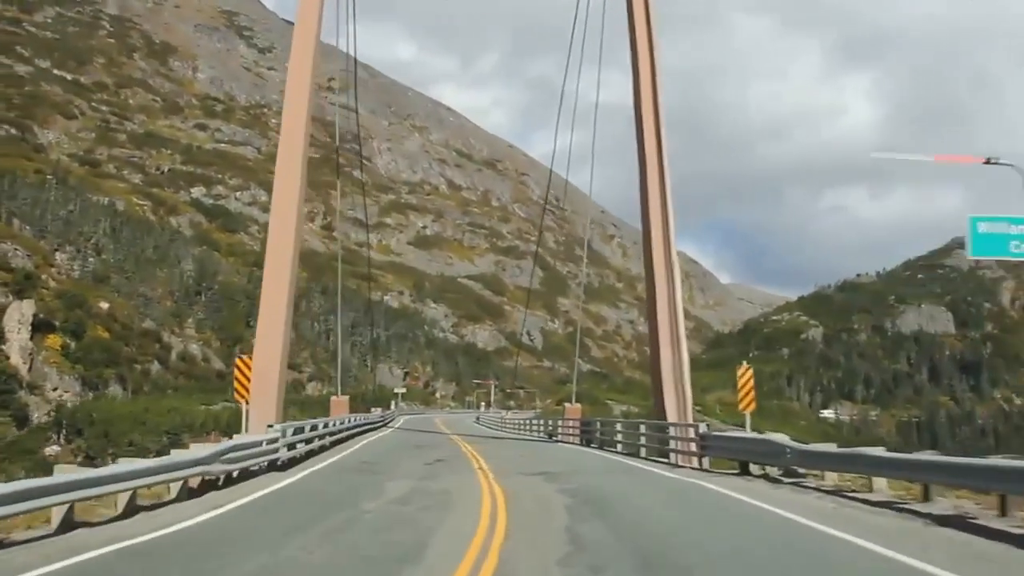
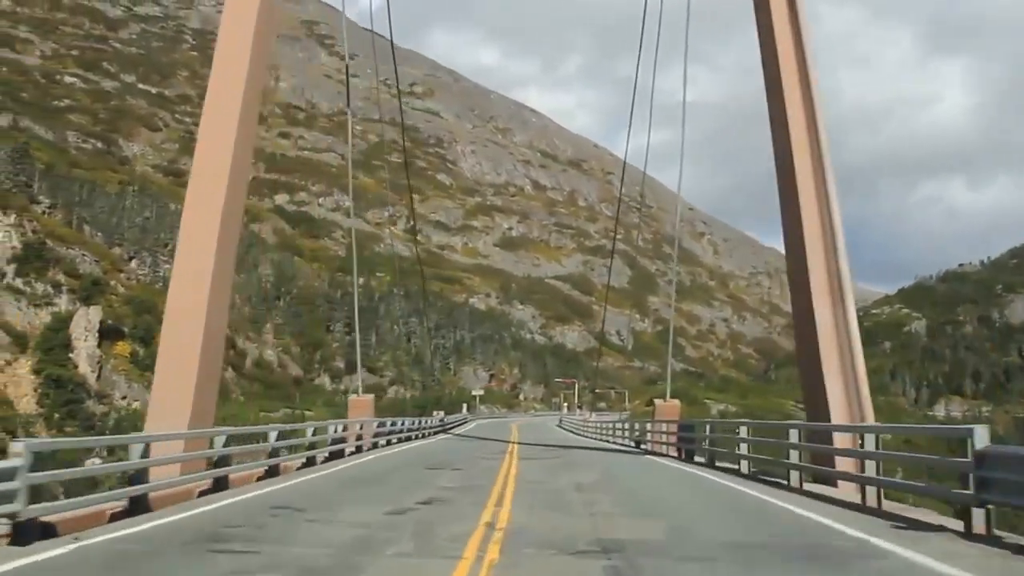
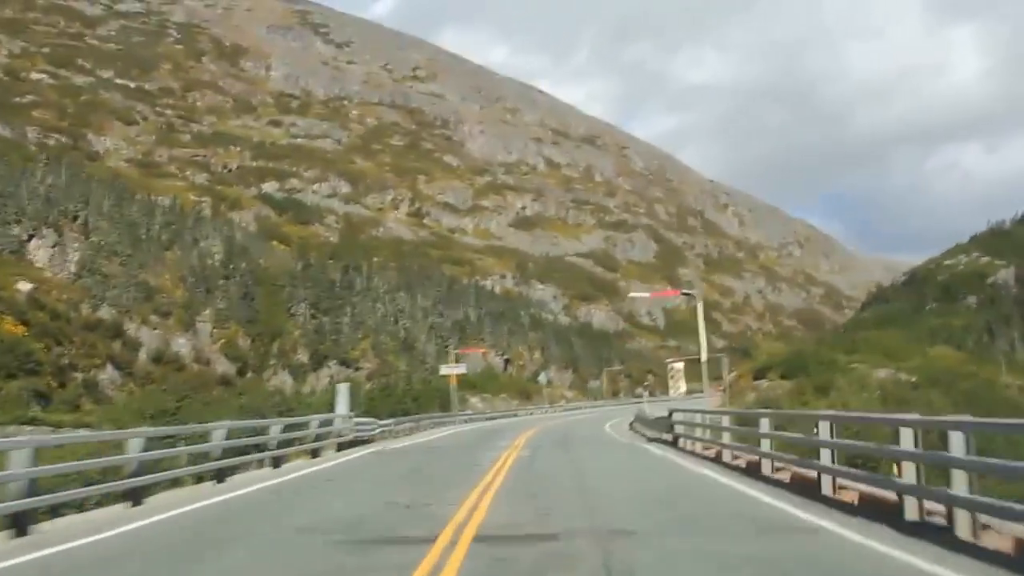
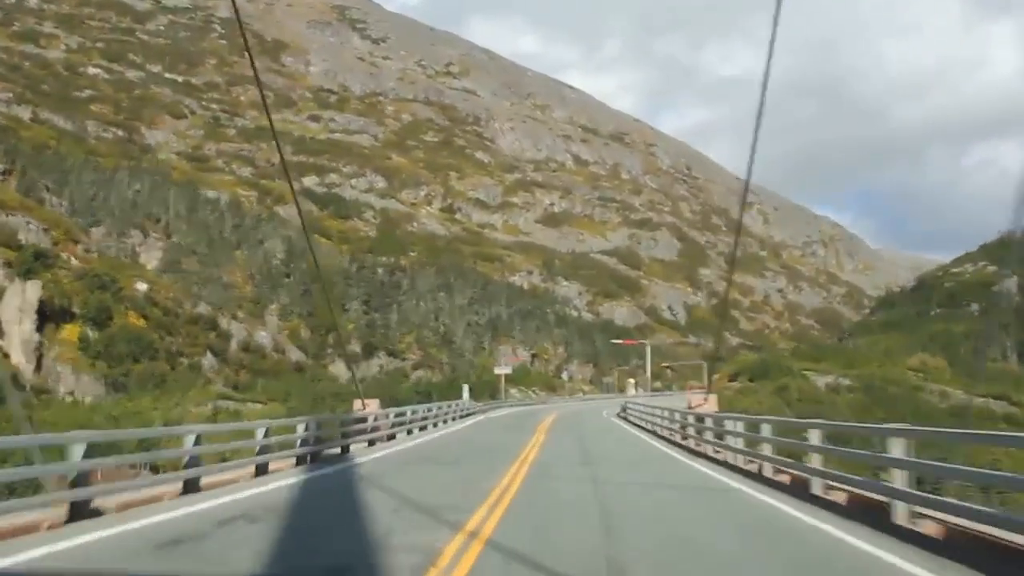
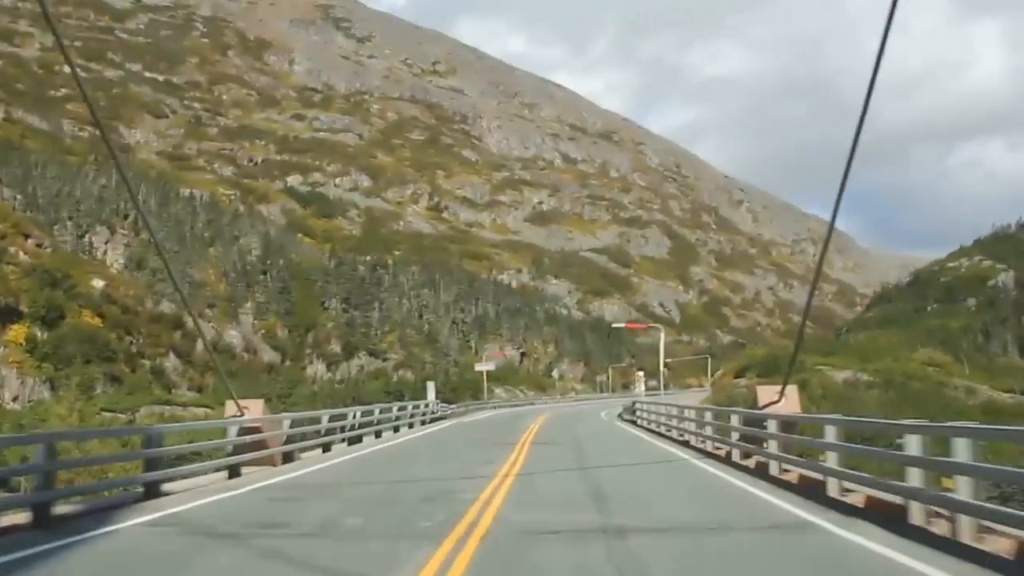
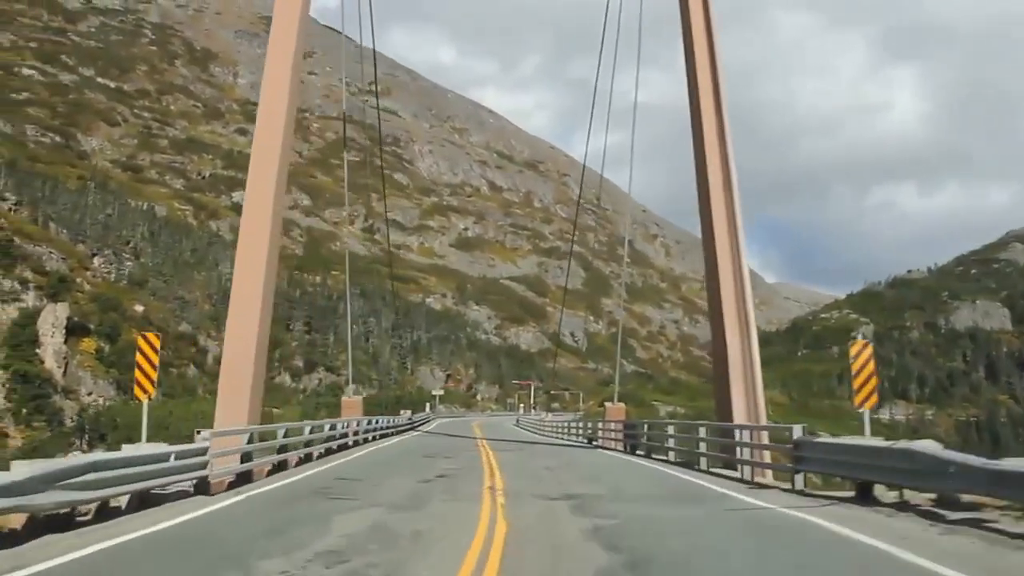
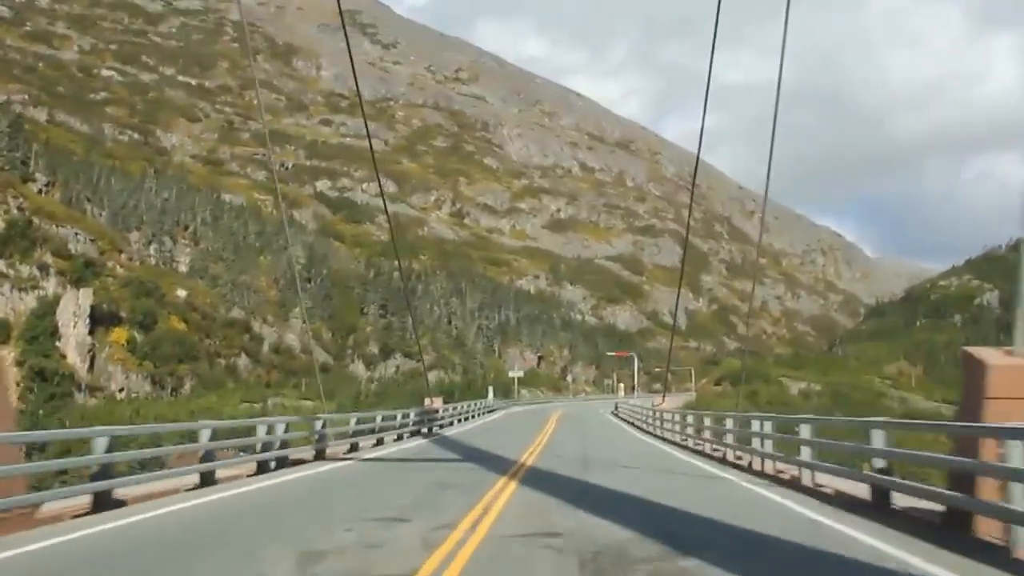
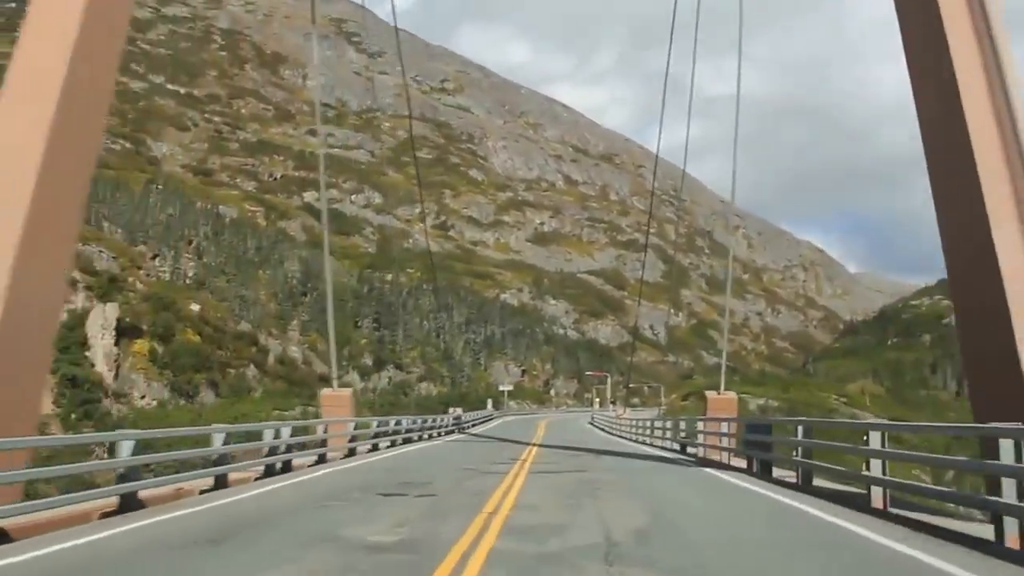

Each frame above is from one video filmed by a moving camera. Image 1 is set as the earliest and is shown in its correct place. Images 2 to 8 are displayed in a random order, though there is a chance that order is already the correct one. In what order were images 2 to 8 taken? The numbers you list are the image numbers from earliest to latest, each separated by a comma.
6, 2, 8, 7, 4, 5, 3
